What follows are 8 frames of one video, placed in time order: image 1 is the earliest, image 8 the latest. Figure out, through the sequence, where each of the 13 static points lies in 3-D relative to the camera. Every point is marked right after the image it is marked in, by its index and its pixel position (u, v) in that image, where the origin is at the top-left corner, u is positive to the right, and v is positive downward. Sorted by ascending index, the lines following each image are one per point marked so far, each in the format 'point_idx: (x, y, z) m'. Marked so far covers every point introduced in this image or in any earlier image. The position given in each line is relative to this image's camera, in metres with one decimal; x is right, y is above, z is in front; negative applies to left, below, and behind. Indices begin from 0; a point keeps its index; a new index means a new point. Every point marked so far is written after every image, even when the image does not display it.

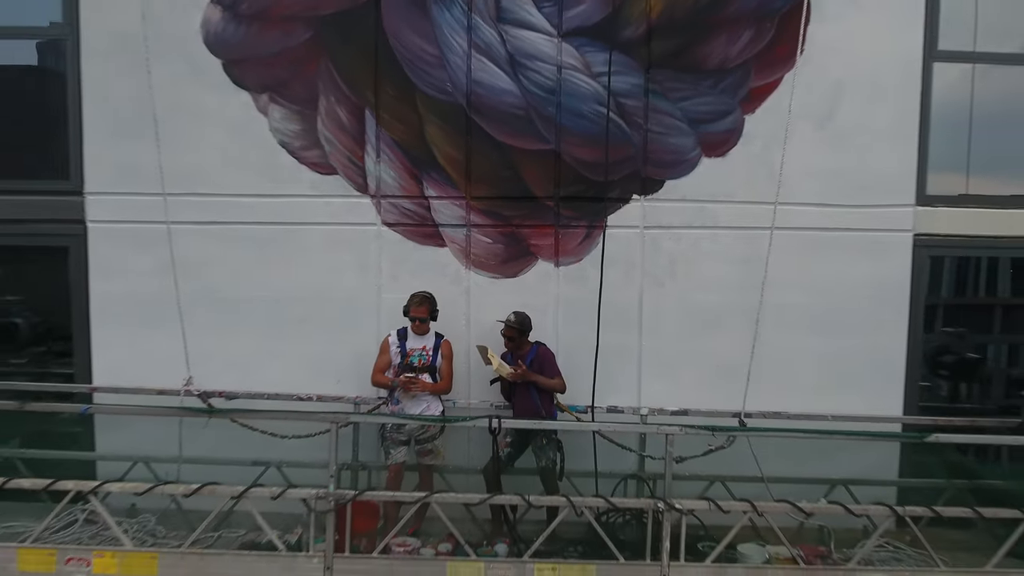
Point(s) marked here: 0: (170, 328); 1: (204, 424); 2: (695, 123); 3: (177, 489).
0: (-2.2, -0.2, +4.0) m
1: (-1.8, -0.8, +3.7) m
2: (+1.2, +1.1, +4.1) m
3: (-1.8, -1.1, +3.5) m
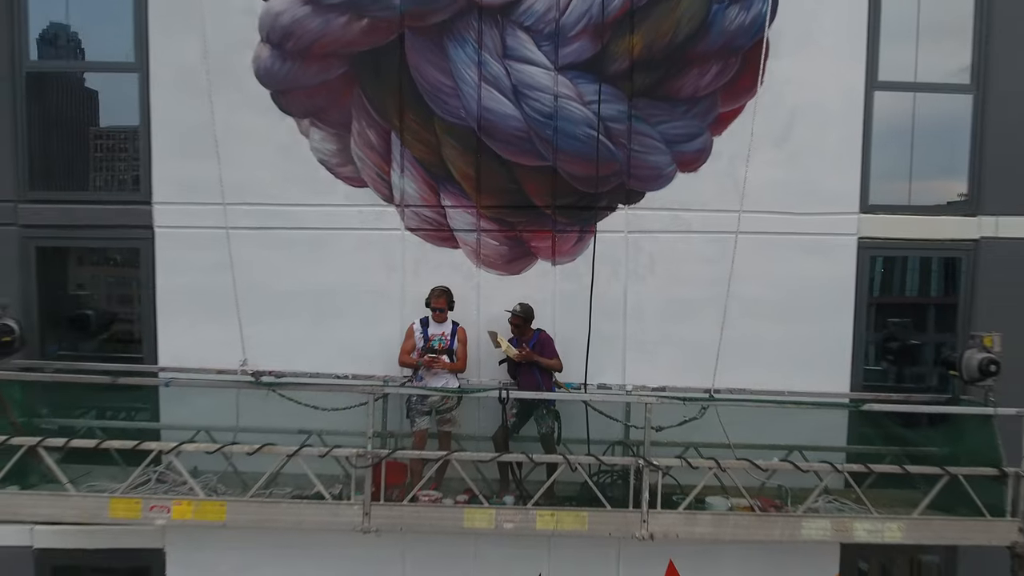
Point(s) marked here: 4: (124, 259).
0: (-2.1, -0.2, +4.7) m
1: (-1.7, -0.7, +4.3) m
2: (+1.2, +1.1, +4.8) m
3: (-1.7, -1.0, +4.2) m
4: (-3.2, +0.2, +4.6) m
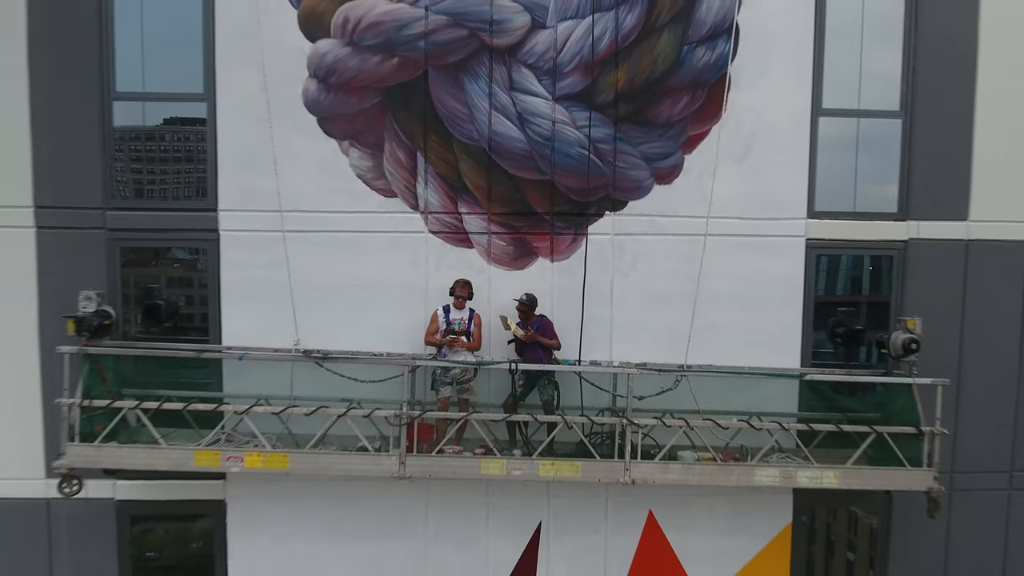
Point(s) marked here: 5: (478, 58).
0: (-2.1, -0.1, +5.6) m
1: (-1.7, -0.7, +5.3) m
2: (+1.2, +1.2, +5.7) m
3: (-1.7, -1.0, +5.1) m
4: (-3.2, +0.3, +5.6) m
5: (-0.3, +2.0, +5.6) m
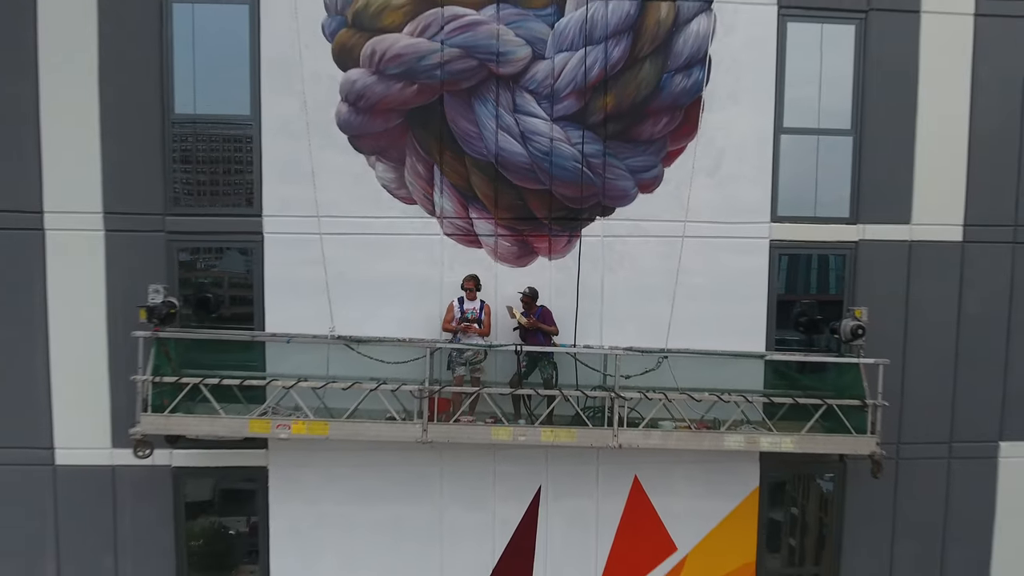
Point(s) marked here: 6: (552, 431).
0: (-2.0, -0.1, +6.5) m
1: (-1.6, -0.6, +6.1) m
2: (+1.3, +1.2, +6.6) m
3: (-1.6, -0.9, +6.0) m
4: (-3.1, +0.3, +6.4) m
5: (-0.3, +2.1, +6.5) m
6: (+0.4, -1.4, +6.0) m
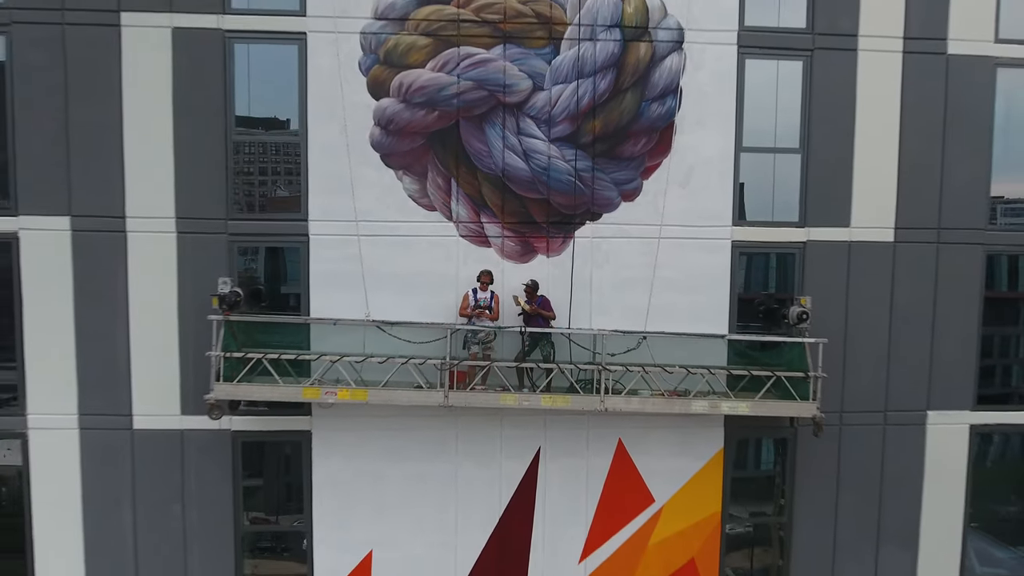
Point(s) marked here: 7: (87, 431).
0: (-2.0, 0.0, +7.8) m
1: (-1.6, -0.5, +7.4) m
2: (+1.3, +1.3, +8.0) m
3: (-1.6, -0.8, +7.3) m
4: (-3.1, +0.4, +7.7) m
5: (-0.2, +2.2, +7.7) m
6: (+0.4, -1.3, +7.3) m
7: (-5.2, -1.8, +7.8) m
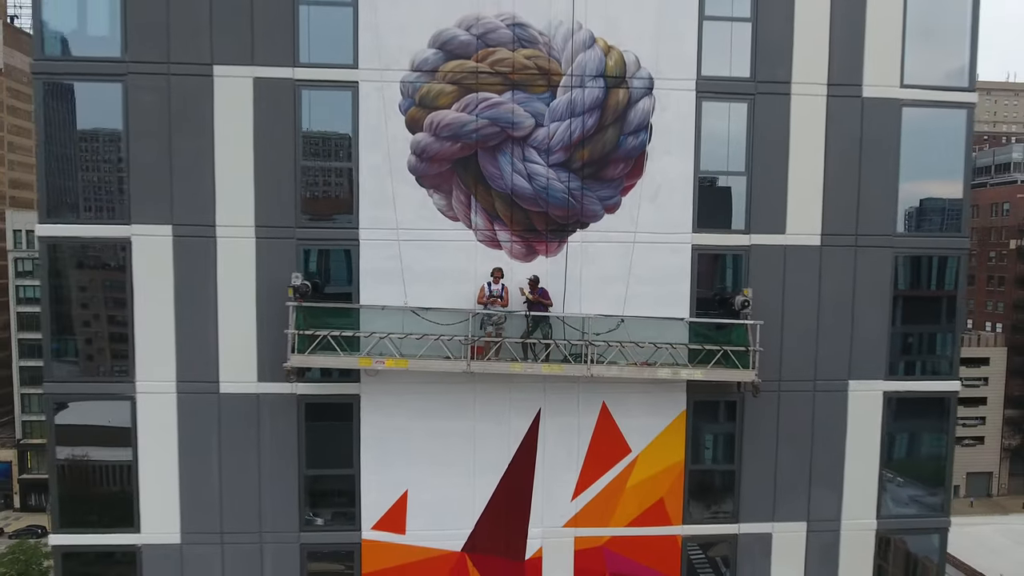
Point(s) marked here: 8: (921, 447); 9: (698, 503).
0: (-1.9, +0.1, +9.9) m
1: (-1.5, -0.4, +9.5) m
2: (+1.4, +1.4, +10.1) m
3: (-1.5, -0.7, +9.4) m
4: (-3.0, +0.5, +9.8) m
5: (-0.1, +2.3, +9.9) m
6: (+0.5, -1.2, +9.4) m
7: (-5.1, -1.7, +9.8) m
8: (+7.0, -2.7, +10.8) m
9: (+3.1, -3.6, +10.5) m
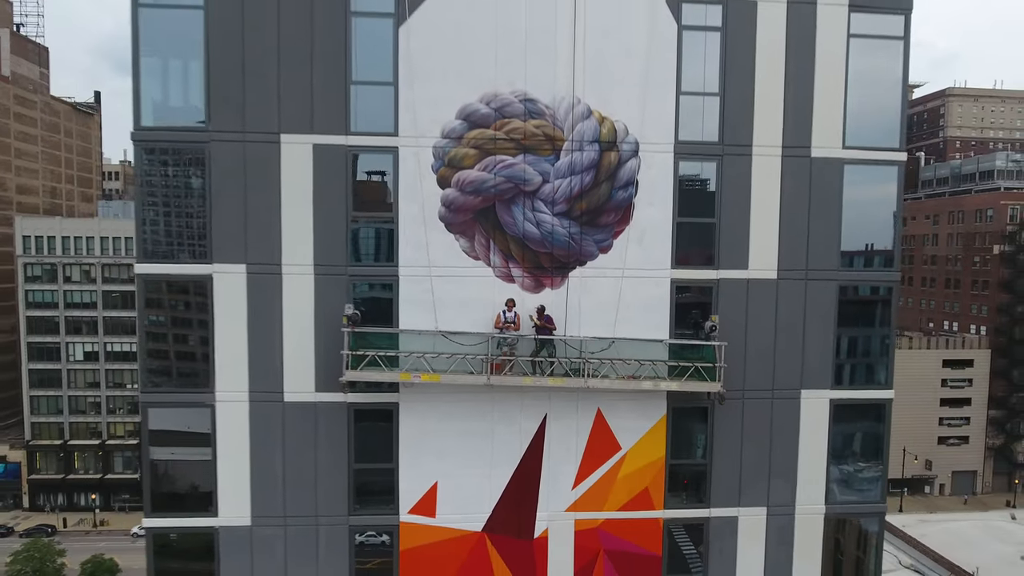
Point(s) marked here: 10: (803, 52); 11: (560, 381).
0: (-1.7, -0.4, +12.1) m
1: (-1.3, -1.0, +11.7) m
2: (+1.7, +0.9, +12.3) m
3: (-1.2, -1.2, +11.6) m
4: (-2.8, 0.0, +12.0) m
5: (+0.1, +1.7, +12.1) m
6: (+0.8, -1.7, +11.6) m
7: (-4.9, -2.2, +12.0) m
8: (+7.2, -3.2, +13.0) m
9: (+3.3, -4.1, +12.7) m
10: (+5.7, +4.7, +12.5) m
11: (+0.9, -1.7, +11.6) m
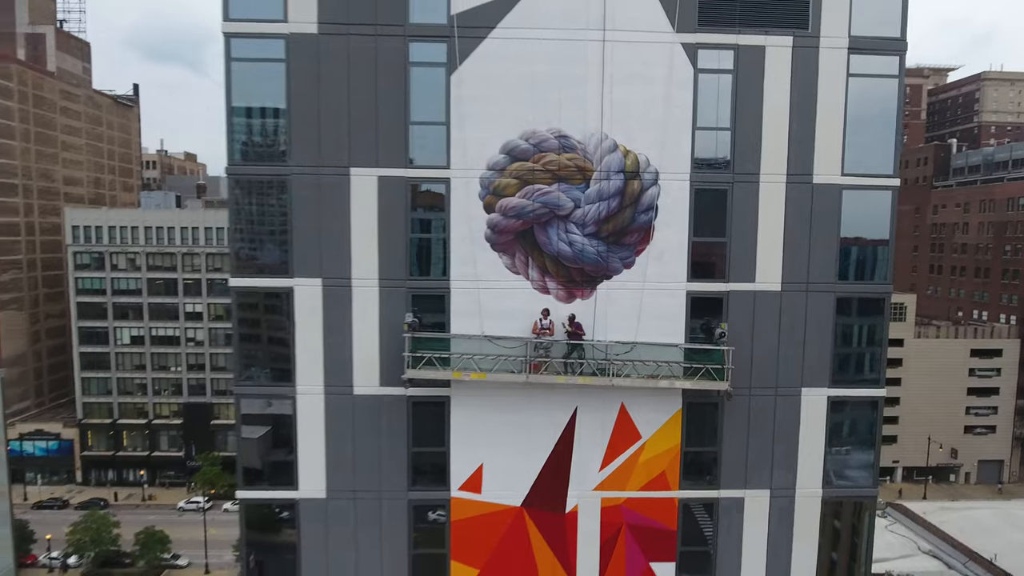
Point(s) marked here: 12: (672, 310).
0: (-0.9, -0.7, +14.1) m
1: (-0.5, -1.2, +13.7) m
2: (+2.4, +0.6, +14.1) m
3: (-0.5, -1.5, +13.6) m
4: (-2.0, -0.2, +14.0) m
5: (+0.9, +1.5, +13.9) m
6: (+1.5, -1.9, +13.5) m
7: (-4.1, -2.4, +14.2) m
8: (+8.0, -3.5, +14.7) m
9: (+4.1, -4.3, +14.6) m
10: (+6.5, +4.4, +14.0) m
11: (+1.6, -2.0, +13.5) m
12: (+3.6, -0.5, +14.2) m
